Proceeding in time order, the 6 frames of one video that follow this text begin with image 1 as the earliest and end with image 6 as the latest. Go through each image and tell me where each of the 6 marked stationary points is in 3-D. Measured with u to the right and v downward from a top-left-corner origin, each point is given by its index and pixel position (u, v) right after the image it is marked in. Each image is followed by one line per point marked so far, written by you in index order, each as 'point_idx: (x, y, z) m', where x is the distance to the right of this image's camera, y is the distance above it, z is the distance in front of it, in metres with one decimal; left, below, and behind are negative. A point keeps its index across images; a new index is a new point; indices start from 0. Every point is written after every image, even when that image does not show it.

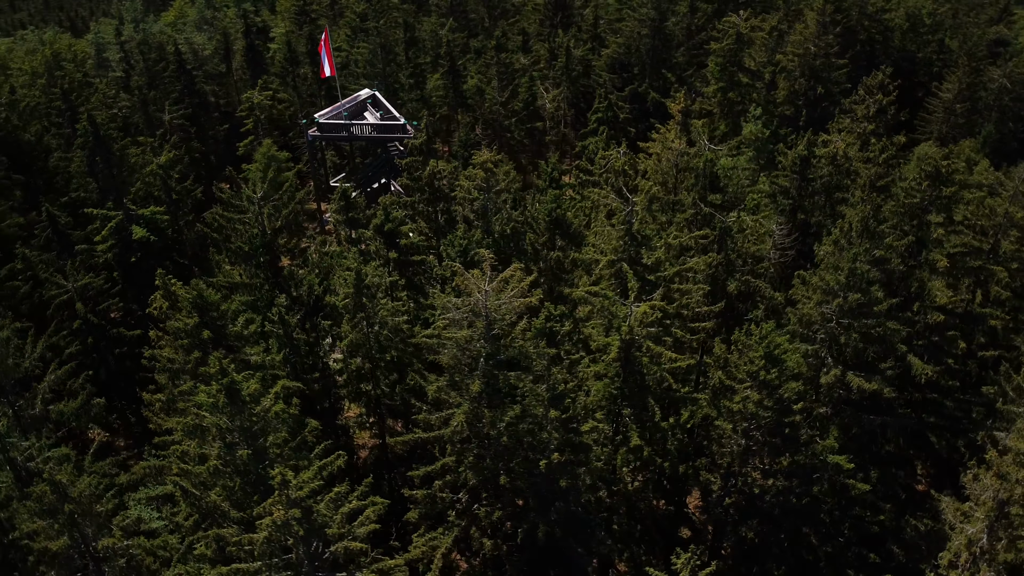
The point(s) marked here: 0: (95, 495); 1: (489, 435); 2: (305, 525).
0: (-9.2, -4.5, +17.8) m
1: (-0.6, -3.5, +19.2) m
2: (-3.9, -4.4, +15.1) m
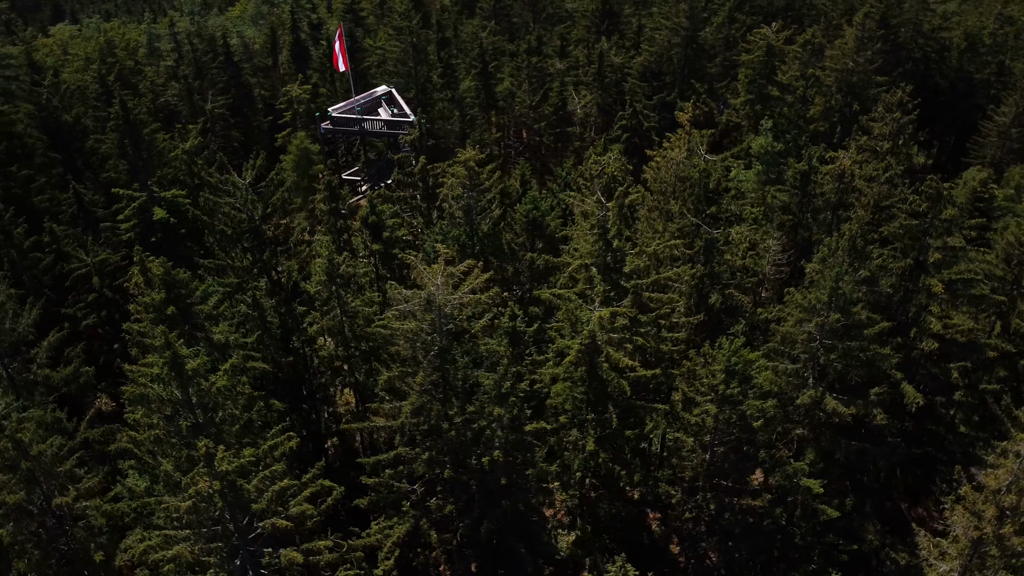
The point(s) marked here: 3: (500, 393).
0: (-10.5, -3.9, +18.7) m
1: (-1.7, -3.4, +19.4) m
2: (-5.4, -4.1, +15.6) m
3: (-0.4, -2.5, +19.6) m
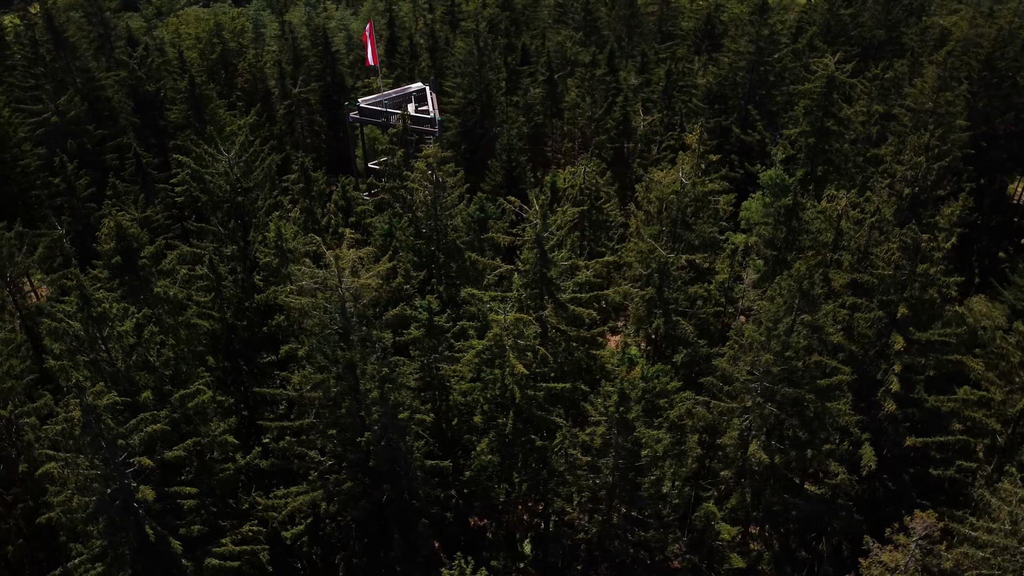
0: (-13.1, -2.3, +21.2) m
1: (-4.4, -2.9, +20.3) m
2: (-8.8, -3.0, +17.2) m
3: (-2.9, -2.3, +20.2) m
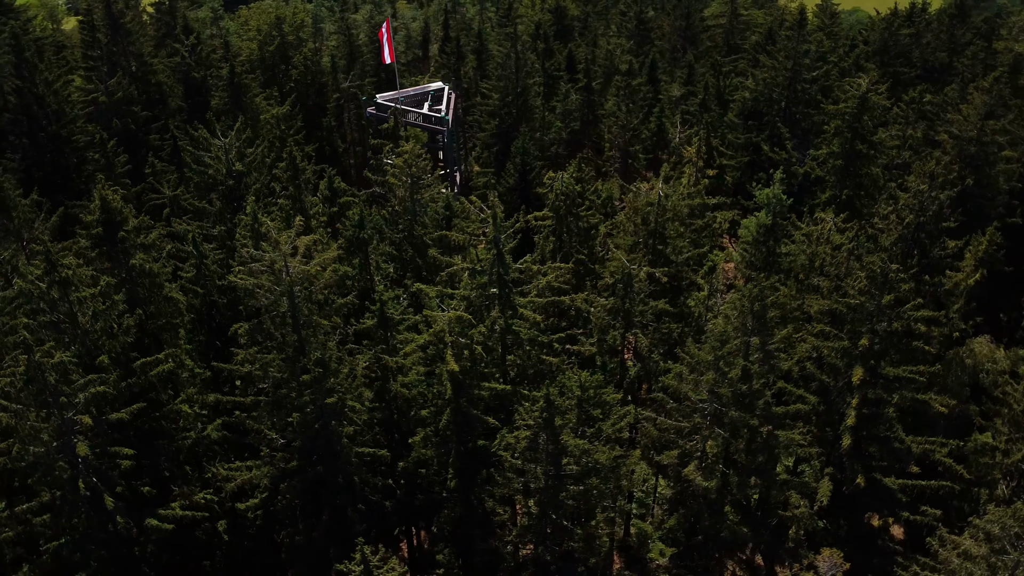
0: (-14.4, -1.2, +22.9) m
1: (-5.9, -2.5, +21.0) m
2: (-10.7, -2.3, +18.5) m
3: (-4.4, -2.0, +20.8) m
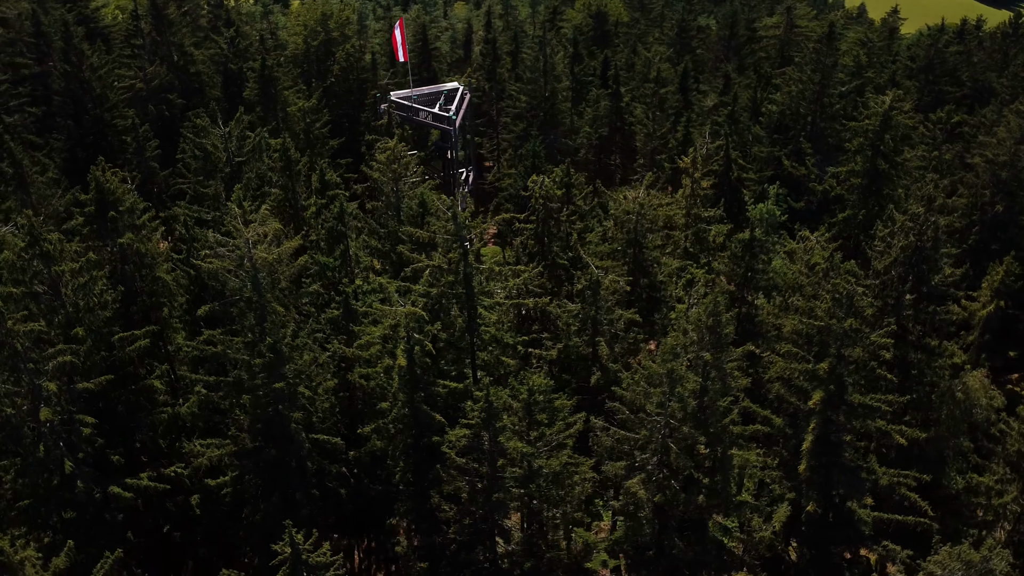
0: (-15.3, -0.3, +24.3) m
1: (-7.1, -2.2, +21.7) m
2: (-12.0, -1.6, +19.6) m
3: (-5.6, -1.7, +21.4) m
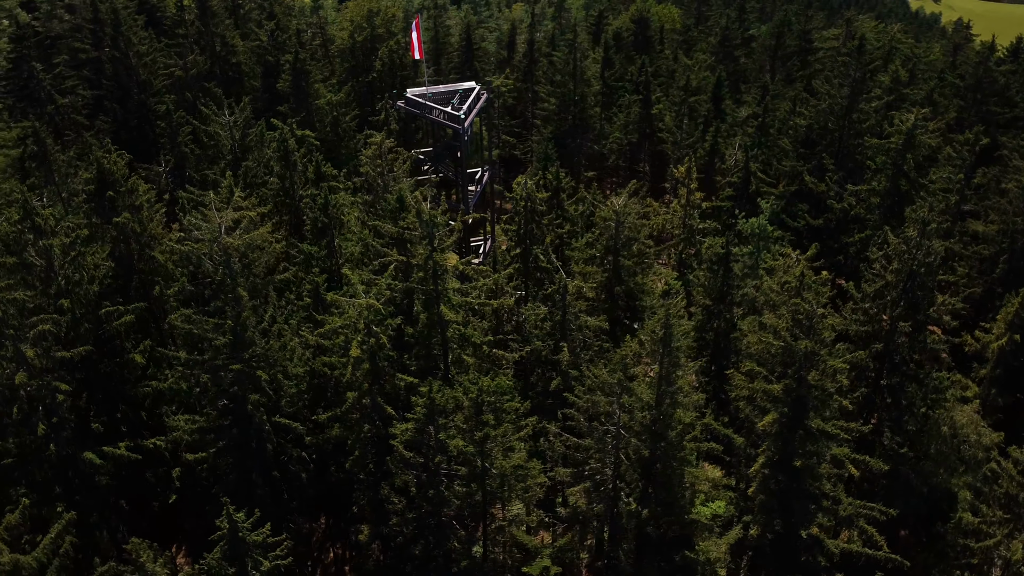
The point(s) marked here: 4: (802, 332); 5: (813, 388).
0: (-16.0, +0.7, +25.8) m
1: (-8.2, -1.7, +22.4) m
2: (-13.2, -0.8, +20.8) m
3: (-6.7, -1.4, +22.0) m
4: (+7.1, -1.1, +19.5) m
5: (+7.2, -2.4, +19.7) m
